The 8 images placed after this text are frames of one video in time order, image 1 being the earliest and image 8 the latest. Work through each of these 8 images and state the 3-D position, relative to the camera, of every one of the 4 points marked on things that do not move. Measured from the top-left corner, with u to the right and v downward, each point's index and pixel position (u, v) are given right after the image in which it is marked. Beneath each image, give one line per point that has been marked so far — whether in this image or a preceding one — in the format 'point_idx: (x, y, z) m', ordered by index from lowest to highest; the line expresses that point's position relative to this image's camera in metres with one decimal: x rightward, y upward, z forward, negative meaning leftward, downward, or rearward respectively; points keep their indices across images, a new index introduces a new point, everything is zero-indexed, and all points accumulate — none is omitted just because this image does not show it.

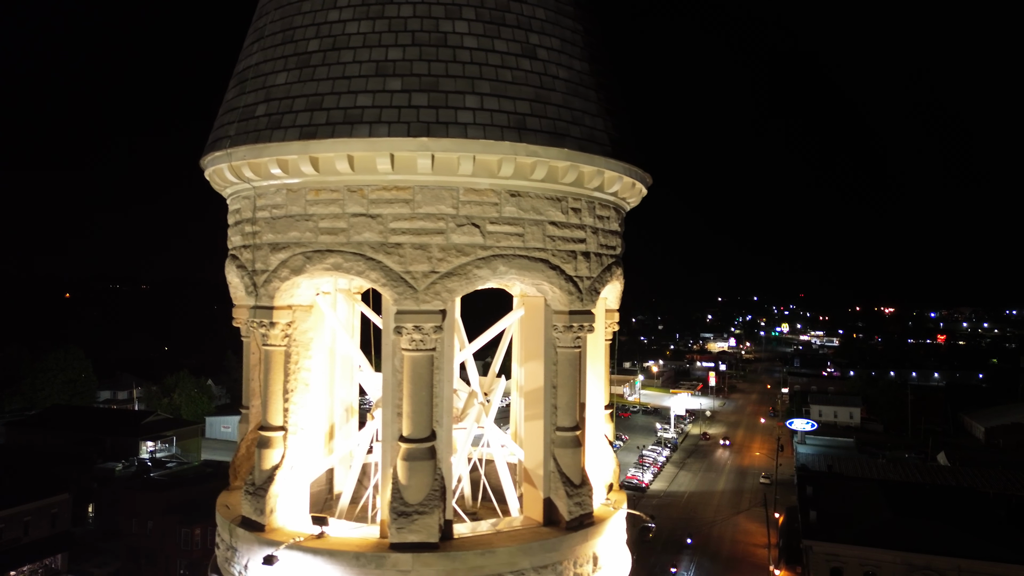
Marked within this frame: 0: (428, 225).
0: (-1.2, +0.9, +7.1) m
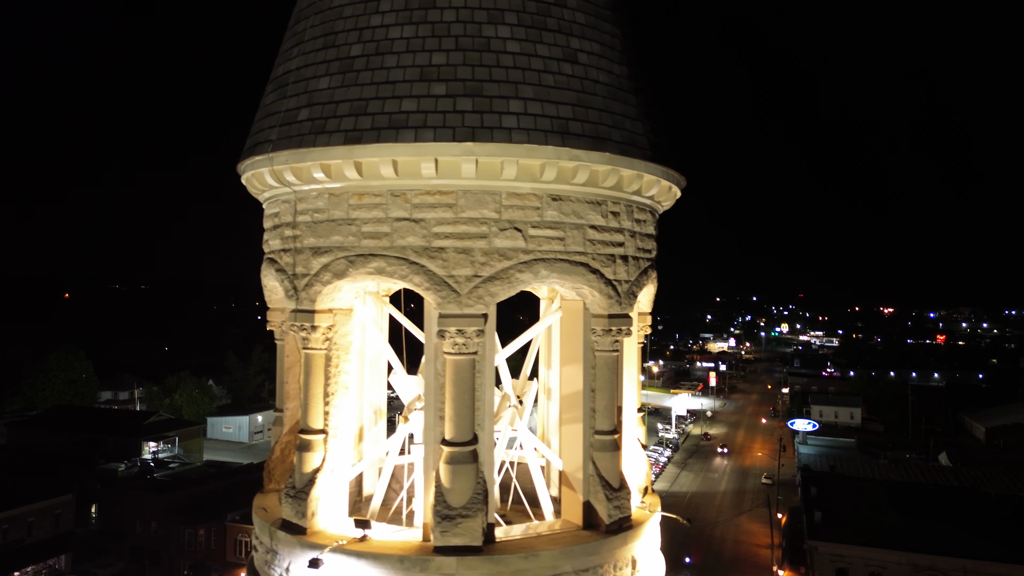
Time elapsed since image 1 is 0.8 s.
0: (-0.6, +0.8, +7.1) m
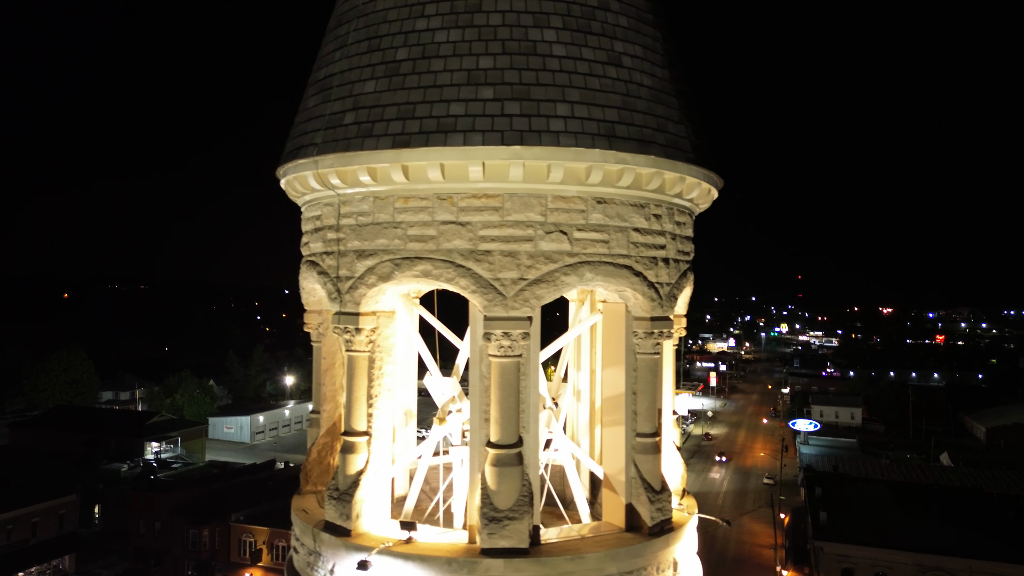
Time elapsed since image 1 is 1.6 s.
0: (+0.1, +0.8, +7.1) m
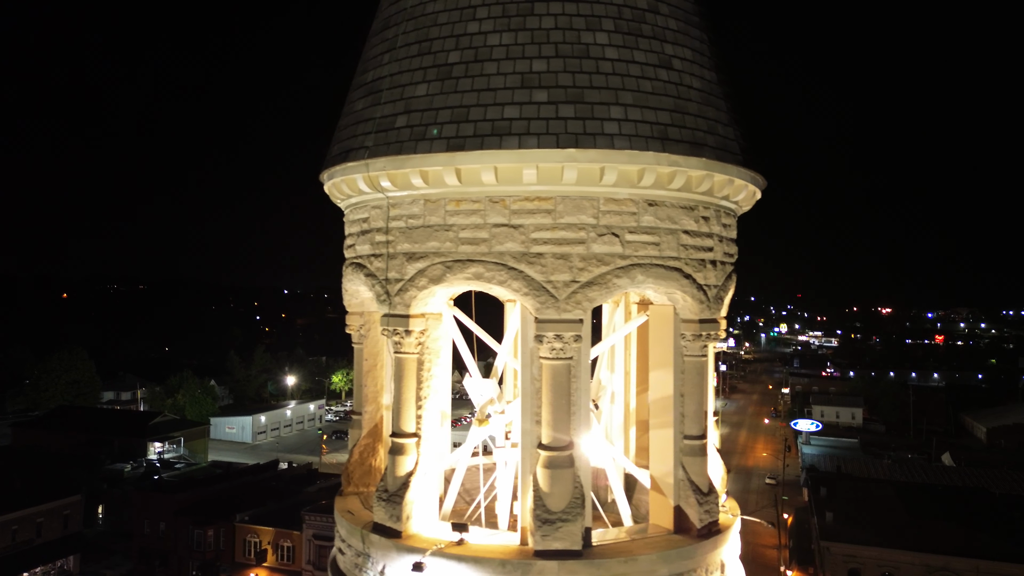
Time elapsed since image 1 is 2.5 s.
0: (+0.8, +0.8, +7.1) m
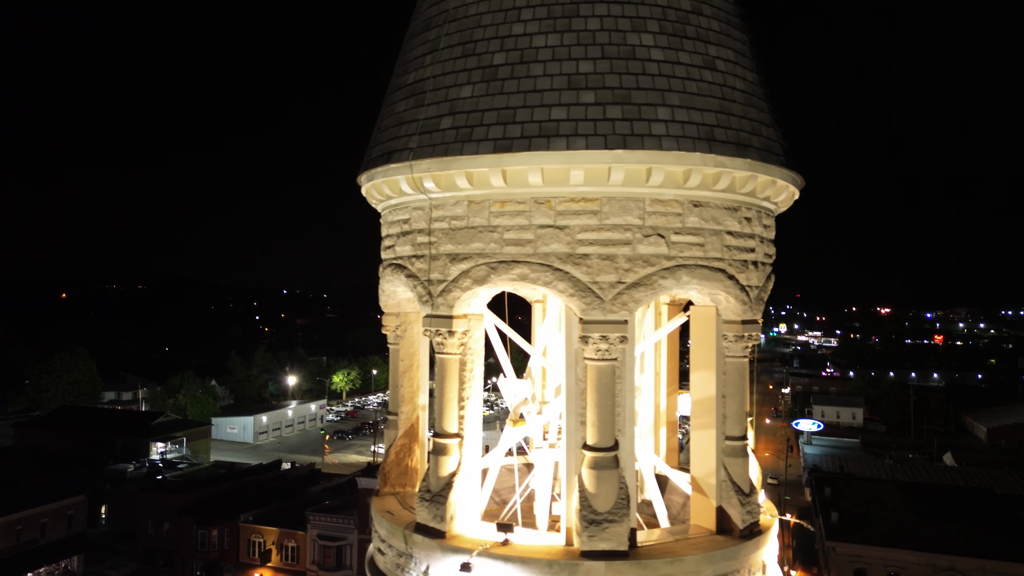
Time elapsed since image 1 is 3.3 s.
0: (+1.5, +0.8, +7.1) m
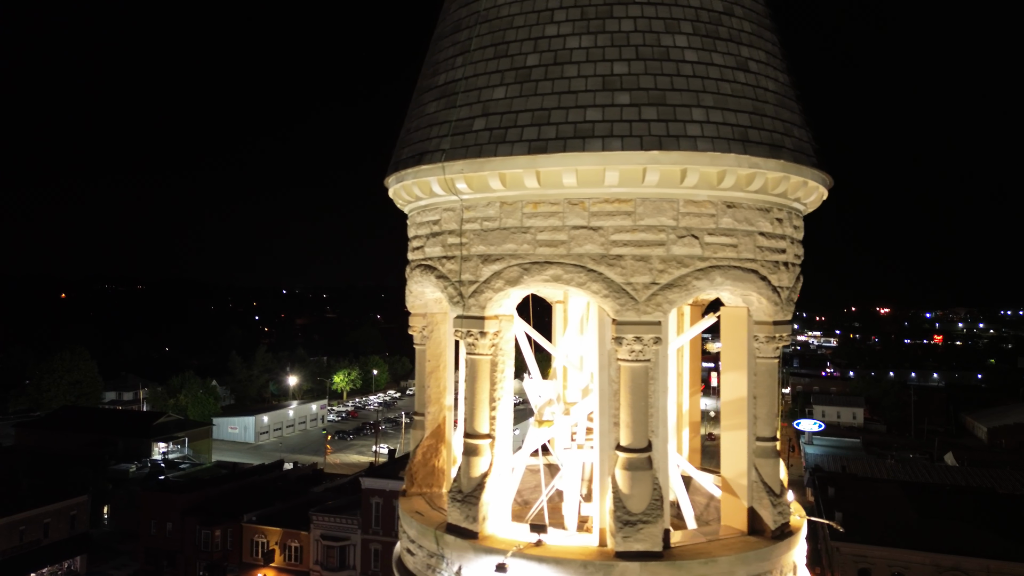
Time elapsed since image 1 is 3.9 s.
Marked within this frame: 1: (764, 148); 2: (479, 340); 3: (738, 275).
0: (+2.0, +0.7, +7.2) m
1: (+3.7, +2.0, +7.2) m
2: (-0.5, -0.8, +7.7) m
3: (+3.4, +0.2, +7.4) m
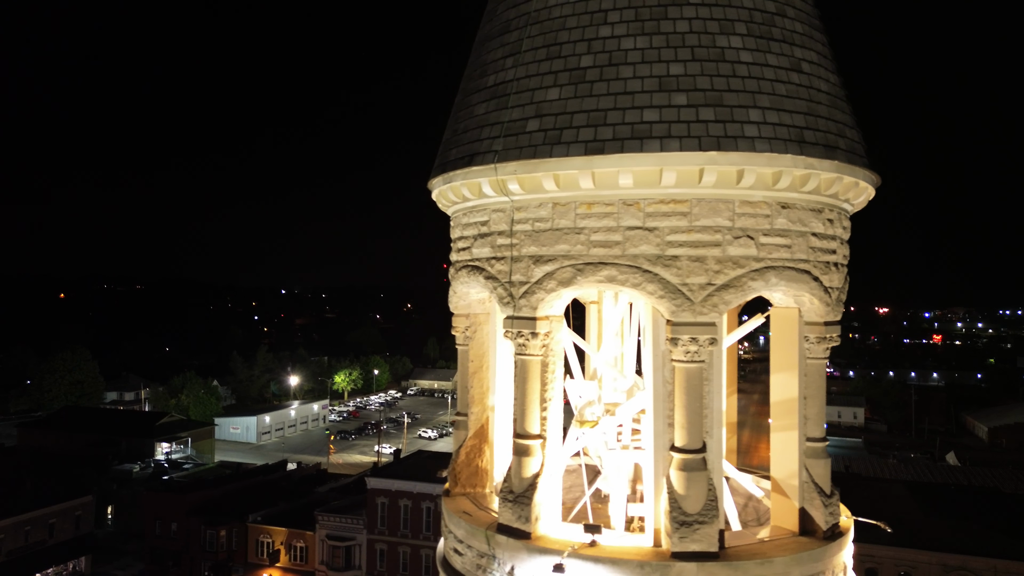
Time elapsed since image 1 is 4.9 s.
0: (+2.8, +0.7, +7.2) m
1: (+4.5, +2.0, +7.2) m
2: (+0.3, -0.8, +7.7) m
3: (+4.2, +0.2, +7.4) m
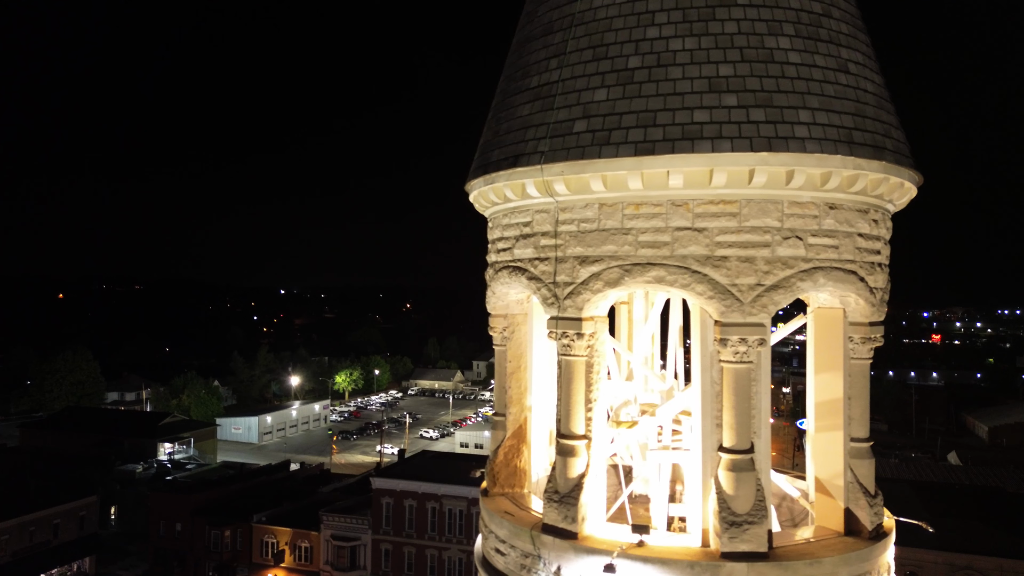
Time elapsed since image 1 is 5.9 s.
0: (+3.5, +0.7, +7.2) m
1: (+5.2, +2.0, +7.2) m
2: (+1.0, -0.8, +7.7) m
3: (+4.9, +0.2, +7.4) m
